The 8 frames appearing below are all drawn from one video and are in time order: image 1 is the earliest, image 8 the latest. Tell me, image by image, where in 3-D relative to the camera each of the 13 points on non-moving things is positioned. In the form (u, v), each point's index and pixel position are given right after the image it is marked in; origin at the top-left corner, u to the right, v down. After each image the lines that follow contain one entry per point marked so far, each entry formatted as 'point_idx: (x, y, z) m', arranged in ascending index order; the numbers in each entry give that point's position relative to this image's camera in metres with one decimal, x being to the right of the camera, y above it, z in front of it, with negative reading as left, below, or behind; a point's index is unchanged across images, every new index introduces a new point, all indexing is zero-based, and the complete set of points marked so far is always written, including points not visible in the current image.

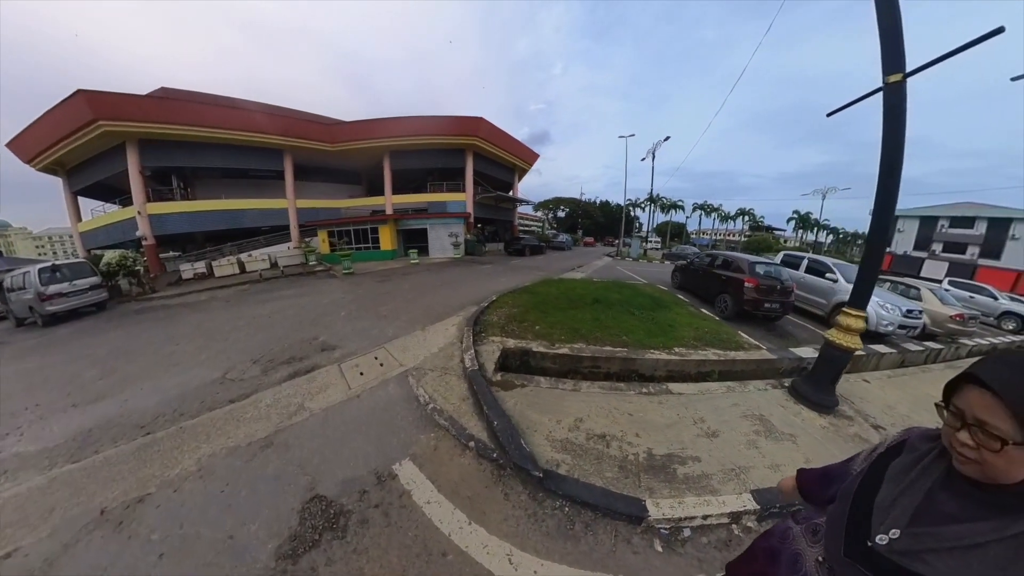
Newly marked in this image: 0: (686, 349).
0: (+4.5, -1.6, +5.7) m
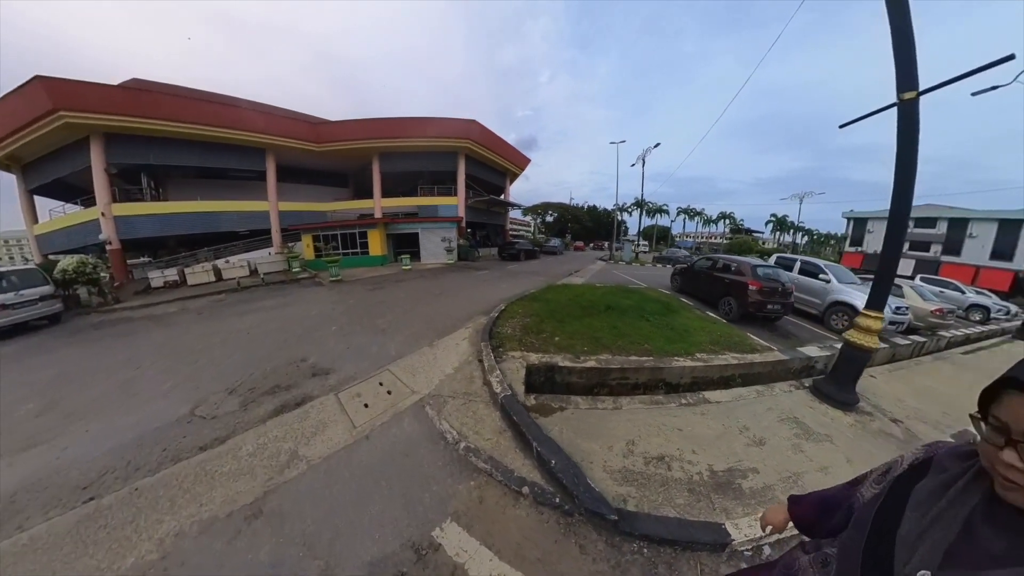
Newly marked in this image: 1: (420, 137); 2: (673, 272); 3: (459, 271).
0: (+4.8, -1.7, +5.5) m
1: (-6.6, +13.6, +18.8) m
2: (+7.1, +0.6, +9.8) m
3: (-2.8, +1.3, +15.0) m
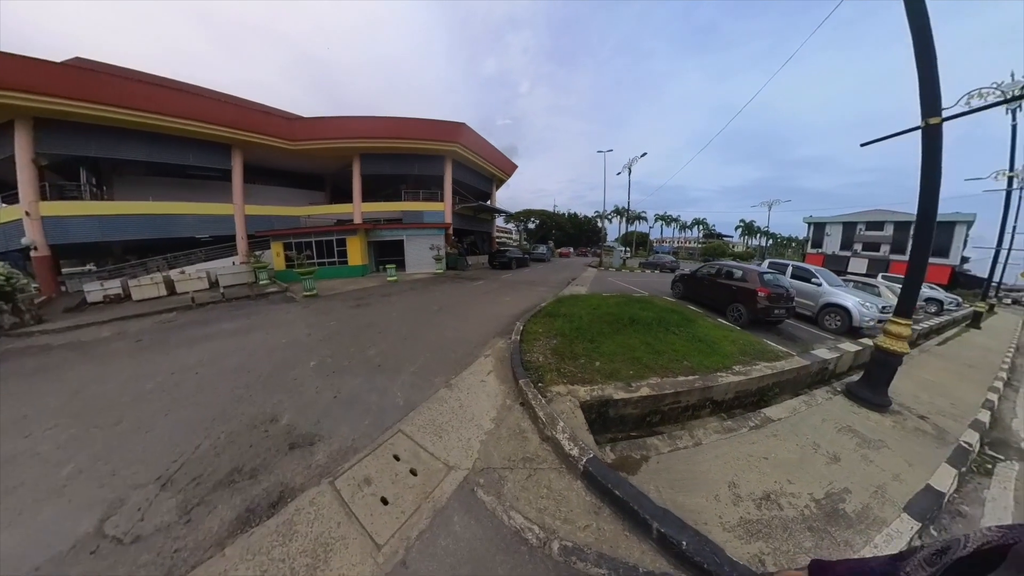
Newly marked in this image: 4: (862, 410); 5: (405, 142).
0: (+5.3, -1.9, +5.3) m
1: (-7.8, +12.6, +17.9) m
2: (+7.0, +0.4, +9.8) m
3: (-3.2, +0.6, +14.1) m
4: (+7.4, -2.5, +4.8) m
5: (-7.9, +11.8, +17.8) m
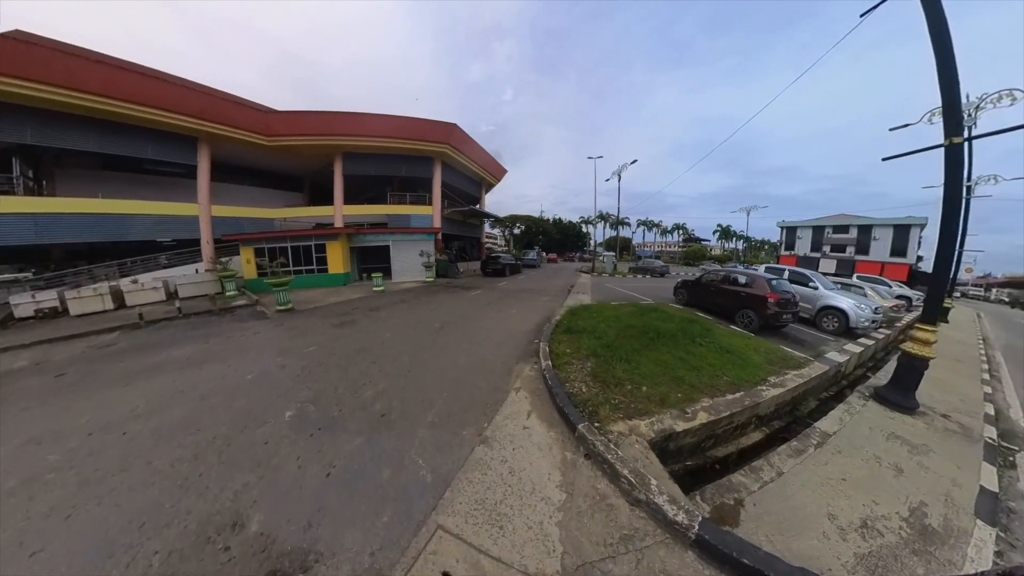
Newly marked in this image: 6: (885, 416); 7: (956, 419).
0: (+5.7, -2.0, +5.0) m
1: (-8.8, +11.7, +16.9) m
2: (+7.1, +0.1, +9.8) m
3: (-3.5, -0.1, +13.2) m
4: (+7.9, -2.6, +4.7) m
5: (-8.8, +10.9, +16.7) m
6: (+7.7, -2.6, +4.7) m
7: (+9.4, -2.8, +4.8) m
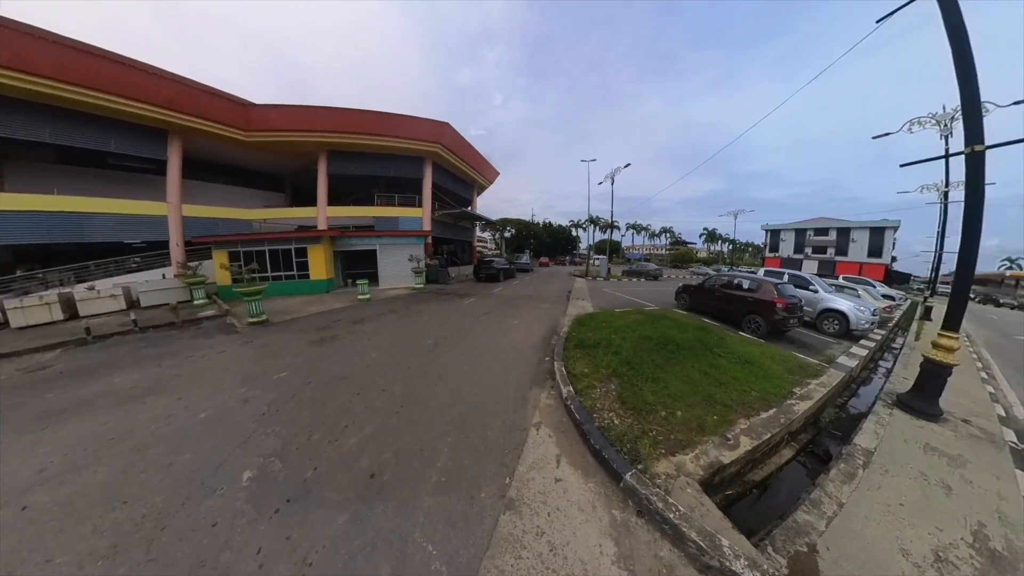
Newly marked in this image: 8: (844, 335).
0: (+5.9, -2.2, +4.7) m
1: (-9.5, +11.1, +16.0) m
2: (+7.0, -0.1, +9.6) m
3: (-3.8, -0.5, +12.4) m
4: (+8.1, -2.7, +4.5) m
5: (-9.5, +10.3, +15.8) m
6: (+7.9, -2.7, +4.5) m
7: (+9.6, -2.8, +4.7) m
8: (+11.1, -1.6, +7.6) m
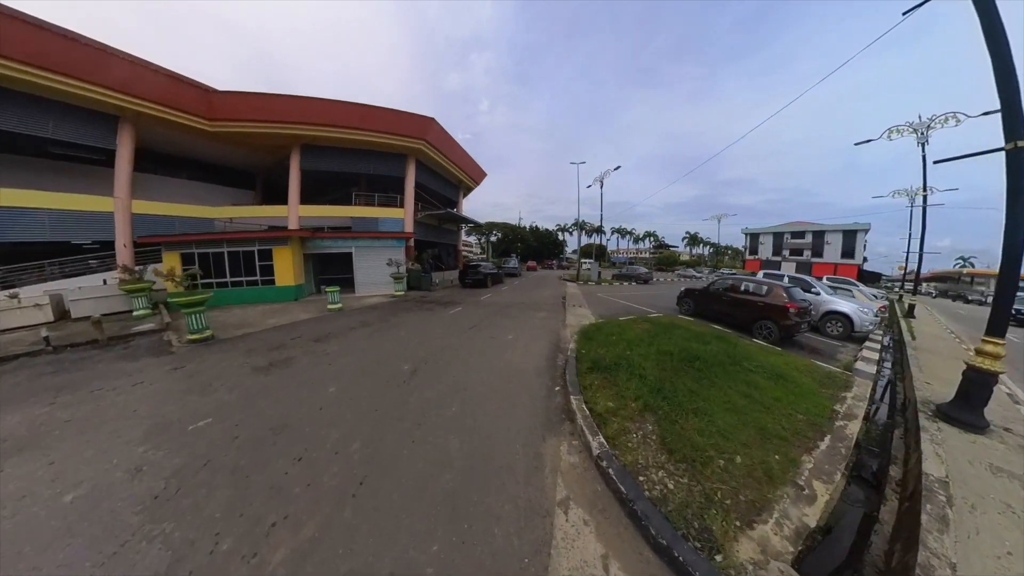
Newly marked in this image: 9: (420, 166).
0: (+6.0, -2.3, +4.1) m
1: (-10.4, +10.5, +14.6) m
2: (+6.6, -0.2, +9.1) m
3: (-4.3, -0.9, +11.2) m
4: (+8.2, -2.7, +4.1) m
5: (-10.4, +9.7, +14.4) m
6: (+7.9, -2.8, +4.0) m
7: (+9.7, -2.9, +4.4) m
8: (+10.9, -1.6, +7.4) m
9: (-7.3, +9.7, +17.9) m
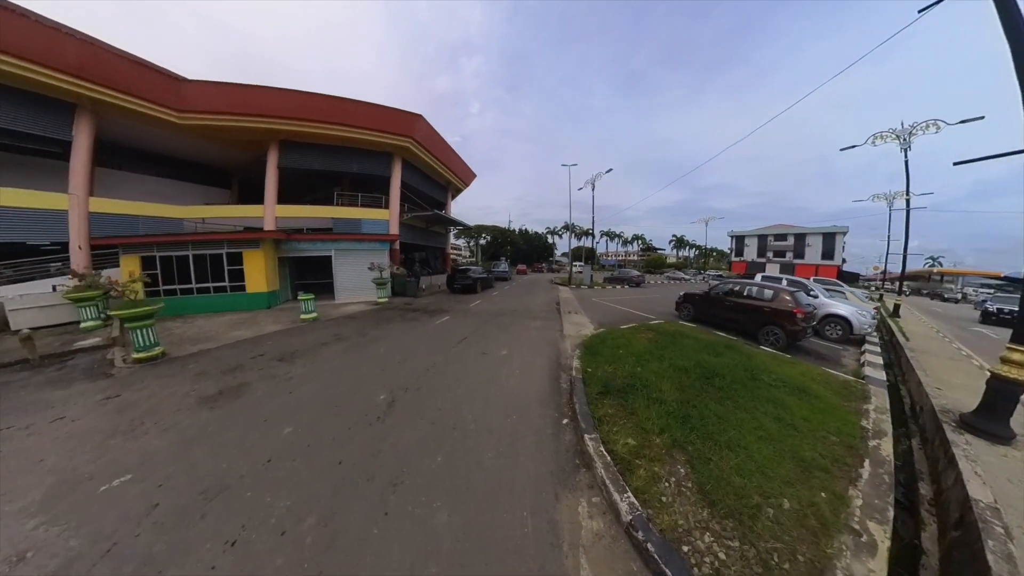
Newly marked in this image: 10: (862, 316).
0: (+5.9, -2.4, +3.8) m
1: (-11.2, +10.0, +13.5) m
2: (+6.3, -0.4, +8.8) m
3: (-4.7, -1.3, +10.3) m
4: (+8.2, -2.8, +3.8) m
5: (-11.1, +9.2, +13.3) m
6: (+7.9, -2.8, +3.7) m
7: (+9.6, -2.9, +4.2) m
8: (+10.7, -1.7, +7.3) m
9: (-8.2, +9.2, +17.0) m
10: (+10.9, -0.9, +7.1) m
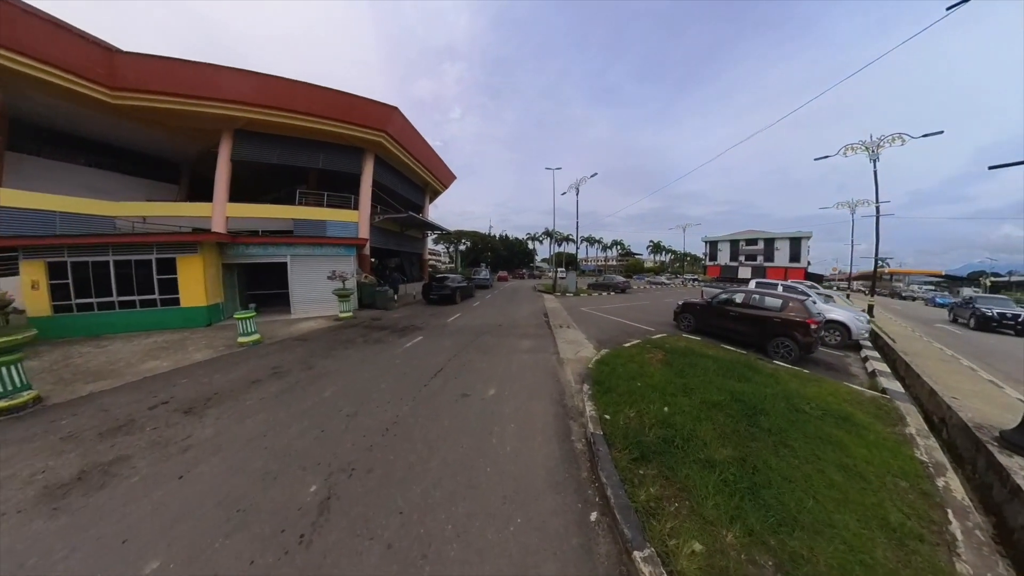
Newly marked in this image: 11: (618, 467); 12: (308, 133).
0: (+5.9, -2.5, +3.2) m
1: (-12.3, +9.1, +11.6) m
2: (+5.8, -0.7, +8.2) m
3: (-5.3, -1.9, +8.7) m
4: (+8.2, -2.9, +3.4) m
5: (-12.2, +8.4, +11.4) m
6: (+7.9, -3.0, +3.3) m
7: (+9.6, -3.0, +3.9) m
8: (+10.3, -1.8, +7.1) m
9: (-9.6, +8.4, +15.3) m
10: (+10.5, -1.0, +7.0) m
11: (+1.1, -2.0, +2.5) m
12: (-12.5, +8.7, +12.6) m
